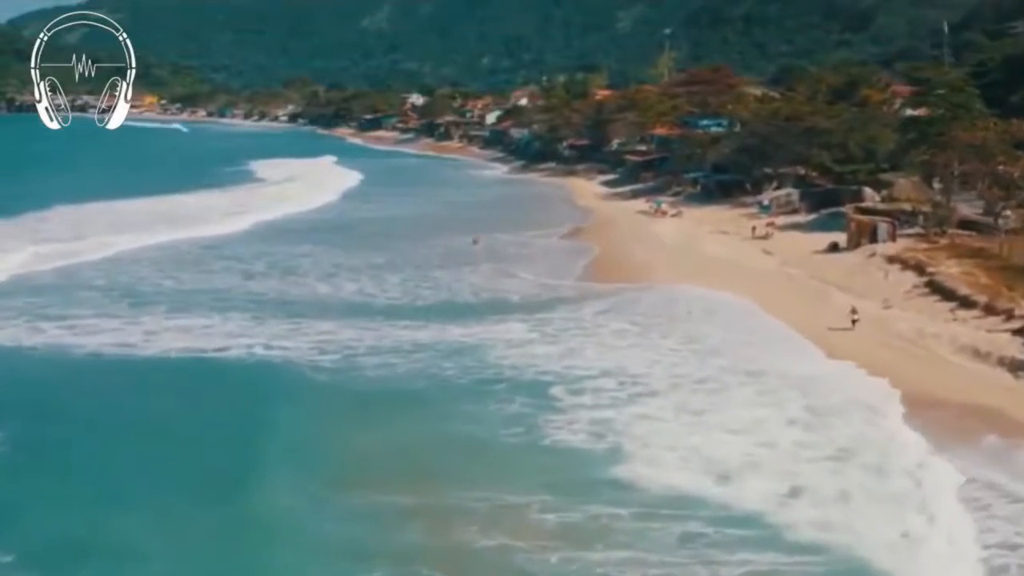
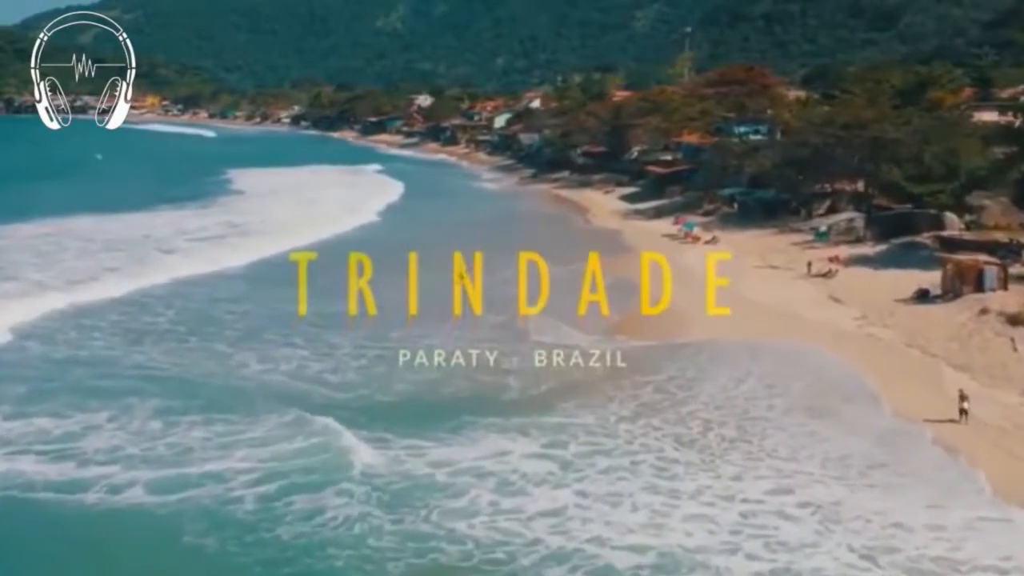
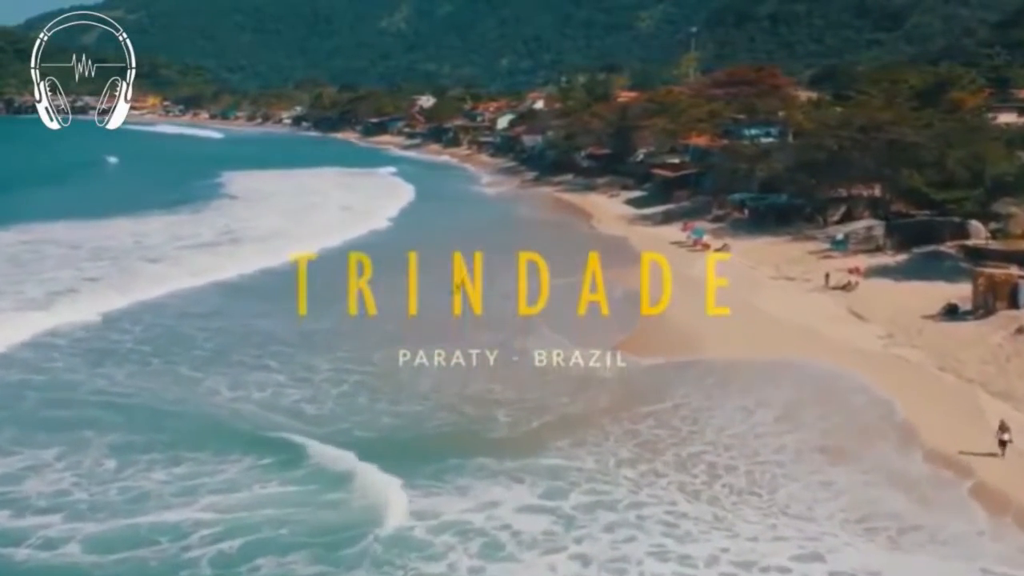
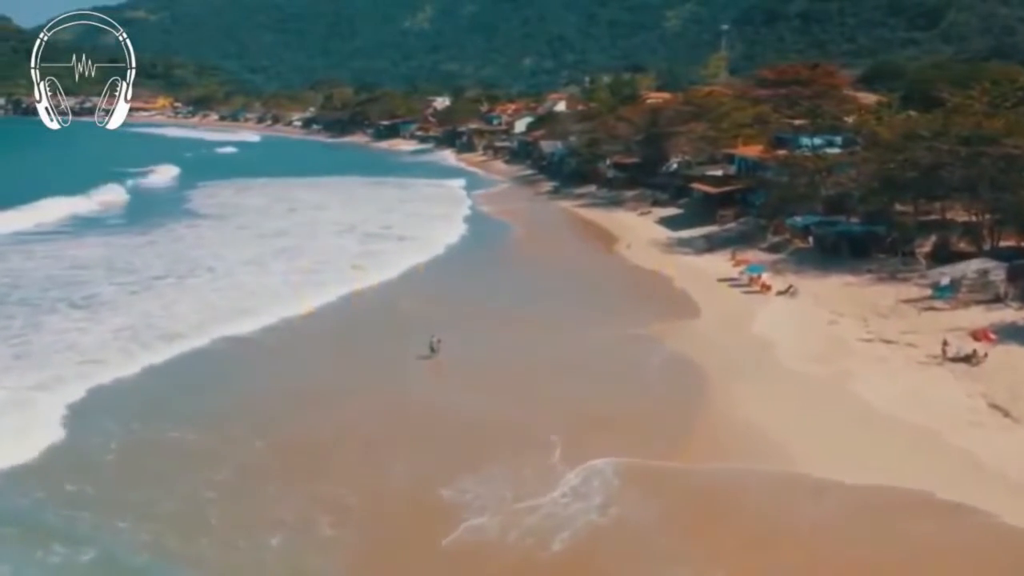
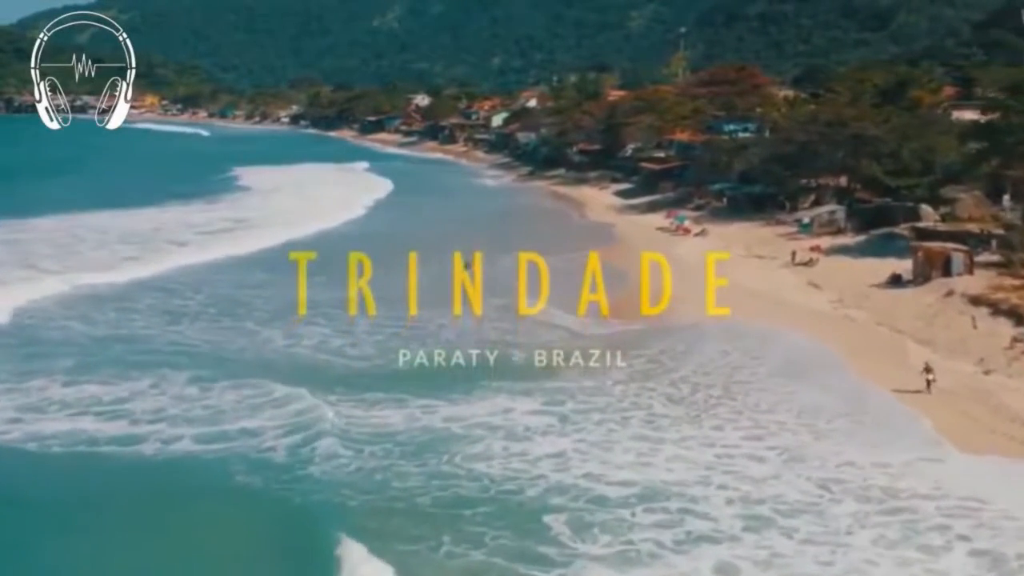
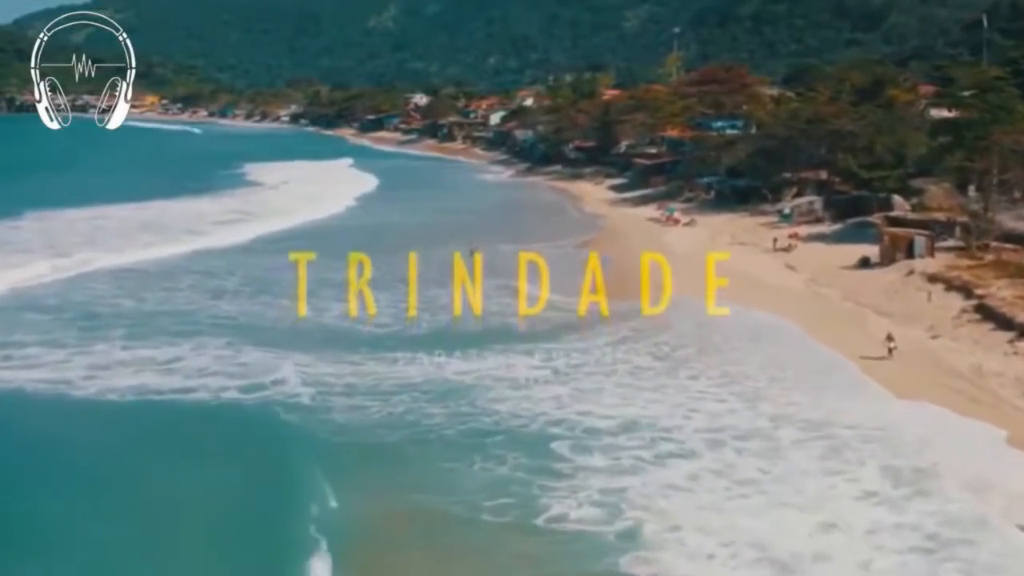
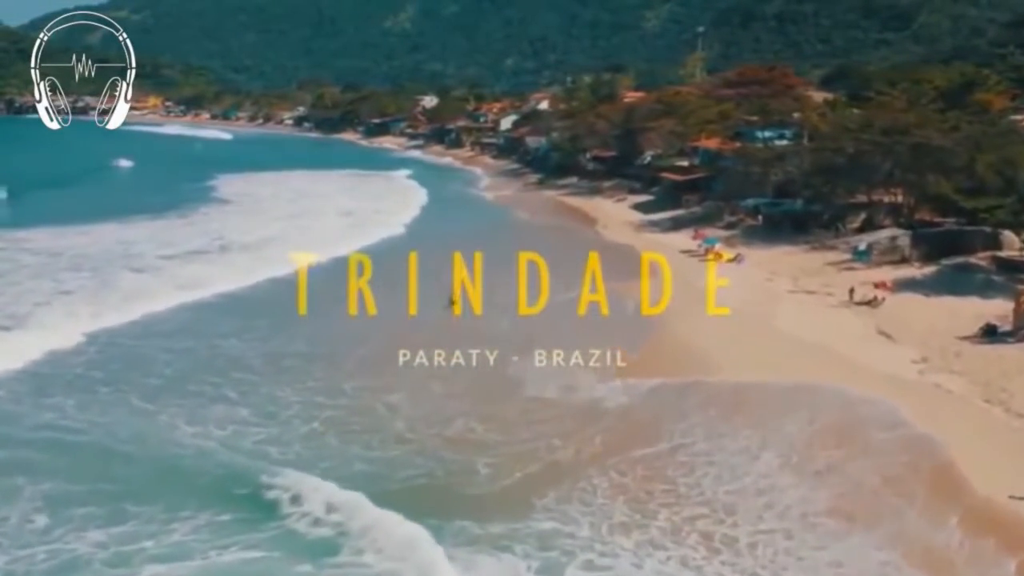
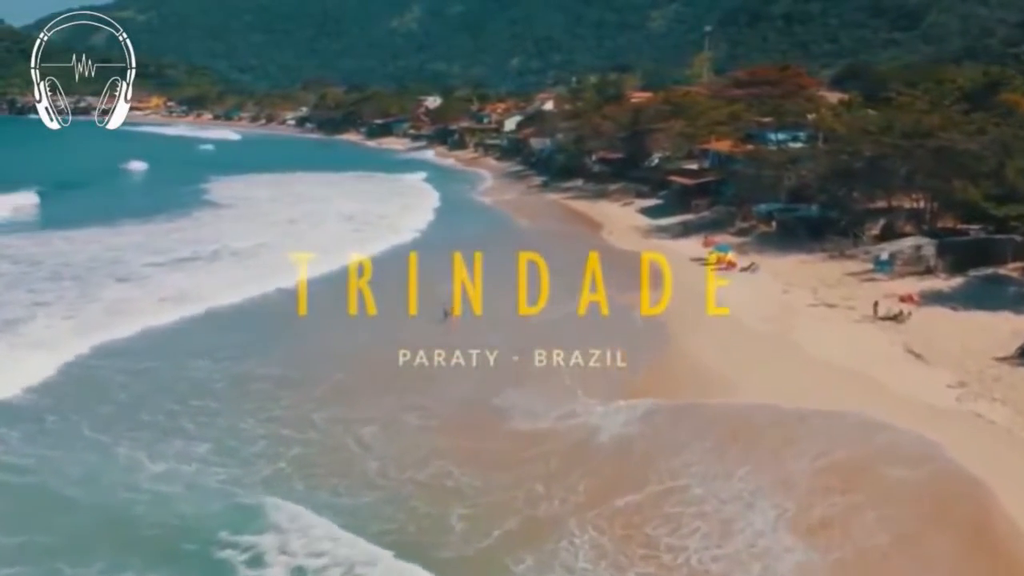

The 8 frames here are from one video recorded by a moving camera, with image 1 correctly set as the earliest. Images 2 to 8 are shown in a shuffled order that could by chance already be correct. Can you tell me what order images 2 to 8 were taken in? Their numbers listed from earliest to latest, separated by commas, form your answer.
6, 5, 2, 3, 7, 8, 4
